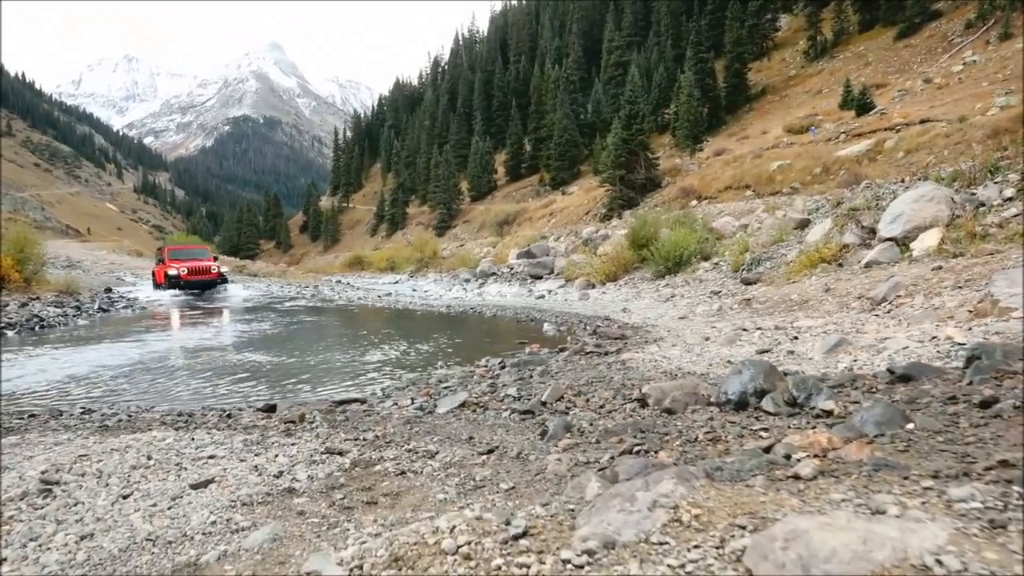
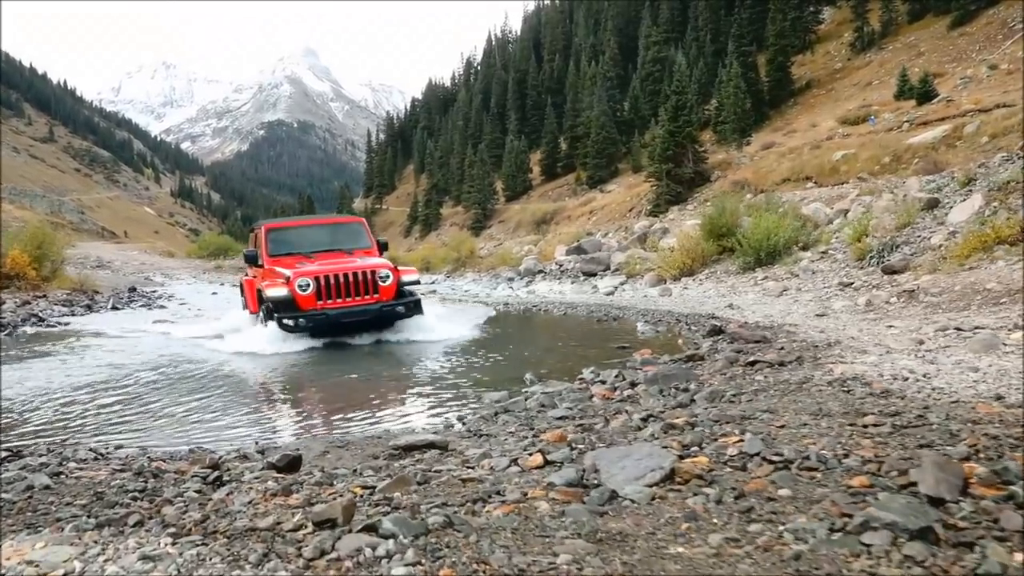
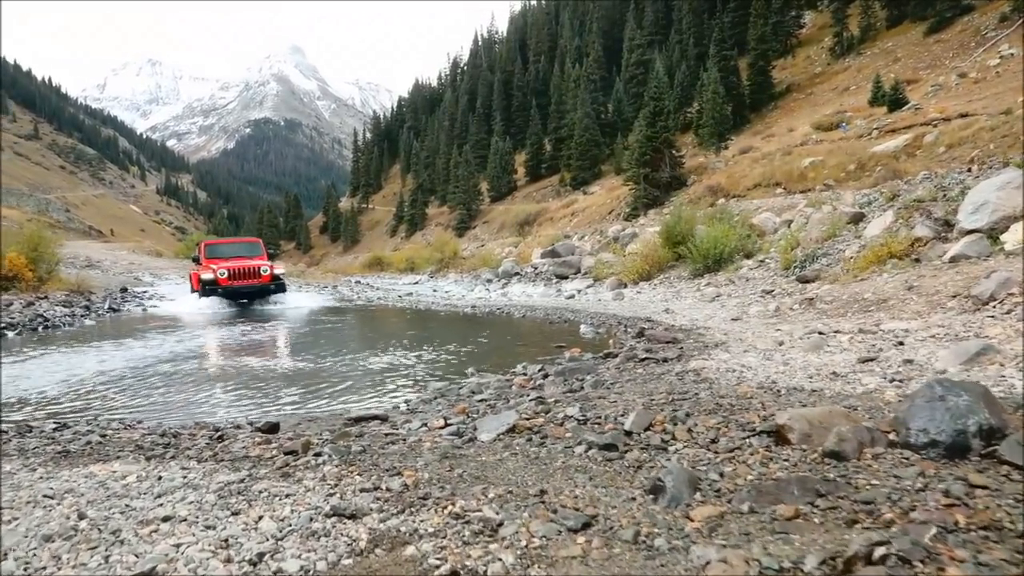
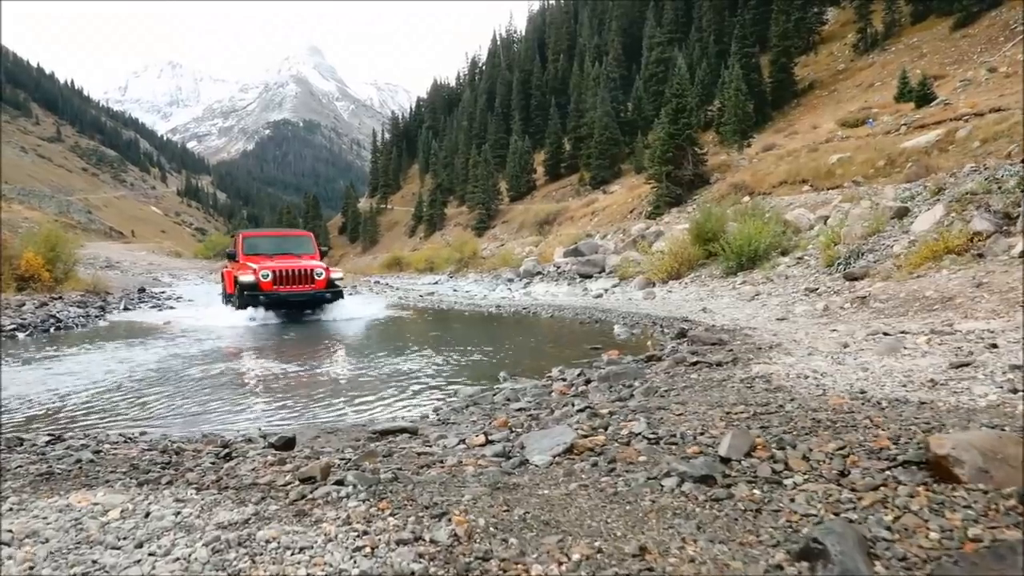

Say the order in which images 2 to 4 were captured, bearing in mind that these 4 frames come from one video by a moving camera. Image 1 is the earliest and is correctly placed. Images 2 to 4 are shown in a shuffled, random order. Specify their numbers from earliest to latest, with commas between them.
3, 4, 2
